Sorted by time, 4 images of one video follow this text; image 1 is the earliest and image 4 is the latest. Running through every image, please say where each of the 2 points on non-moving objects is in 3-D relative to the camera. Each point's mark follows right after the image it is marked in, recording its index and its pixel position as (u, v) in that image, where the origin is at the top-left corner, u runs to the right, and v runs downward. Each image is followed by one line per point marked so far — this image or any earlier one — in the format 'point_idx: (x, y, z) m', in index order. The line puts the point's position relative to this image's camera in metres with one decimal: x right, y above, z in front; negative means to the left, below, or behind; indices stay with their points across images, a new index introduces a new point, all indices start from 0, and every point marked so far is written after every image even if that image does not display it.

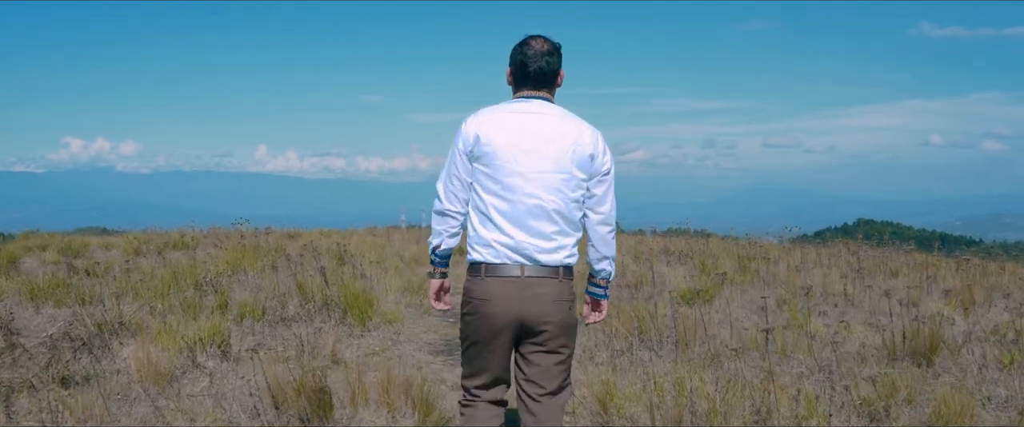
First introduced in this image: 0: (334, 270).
0: (-1.7, -0.6, +9.8) m
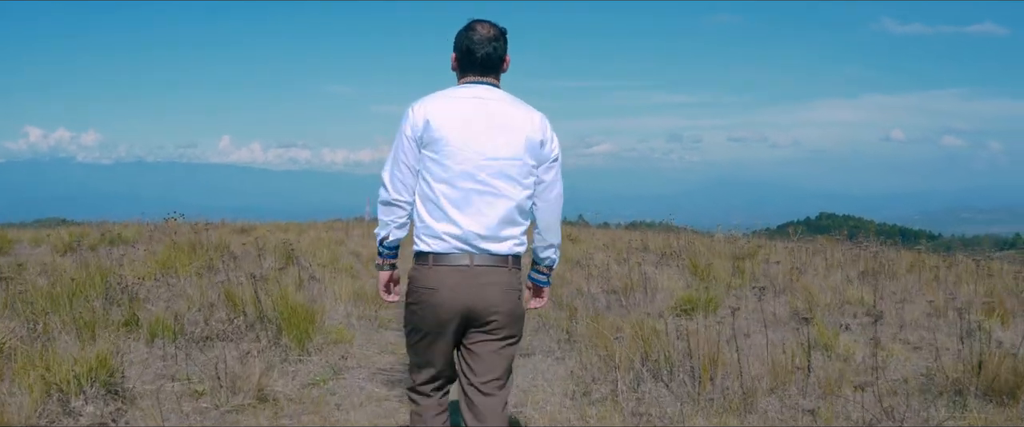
0: (-2.0, -0.5, +8.5) m
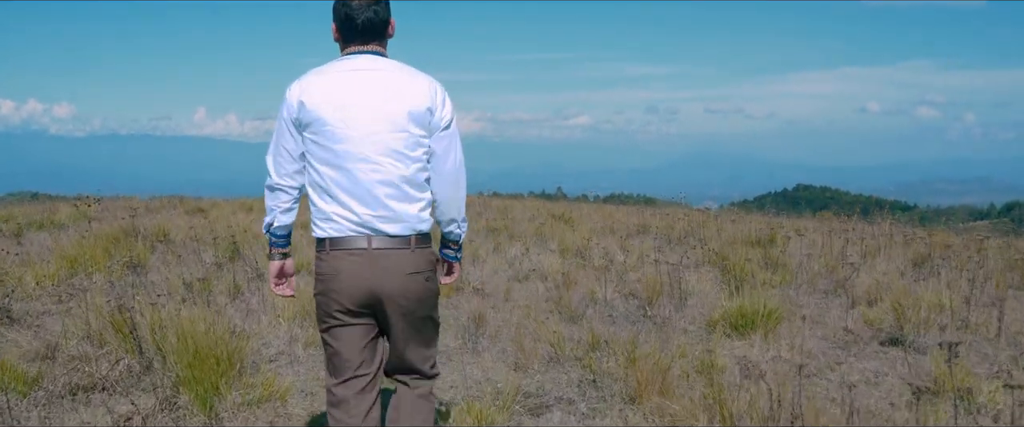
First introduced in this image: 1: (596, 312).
0: (-2.0, -0.4, +6.6) m
1: (+0.5, -0.6, +6.5) m
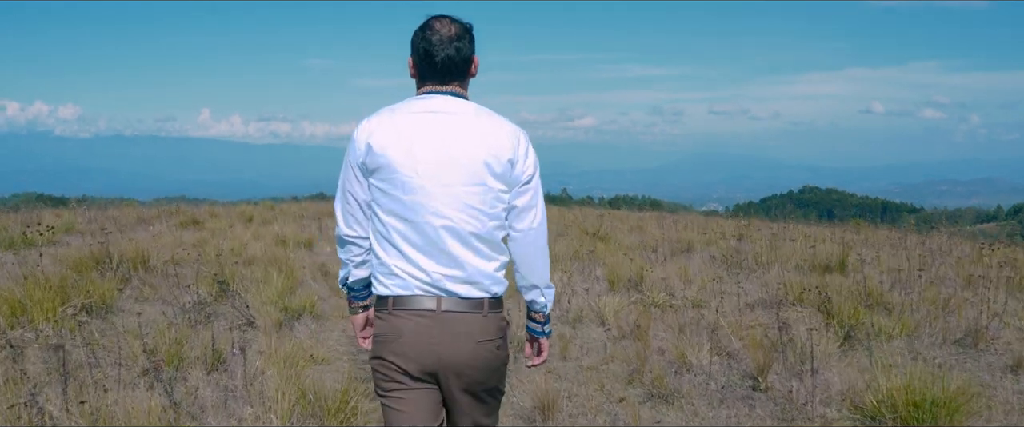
0: (-1.7, -0.6, +5.0) m
1: (+0.9, -0.8, +4.9) m
